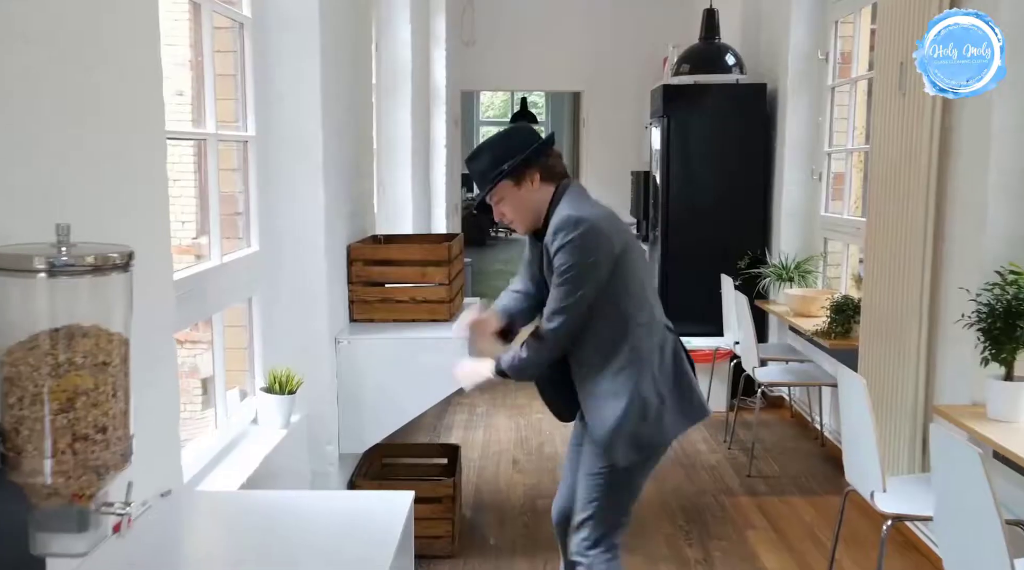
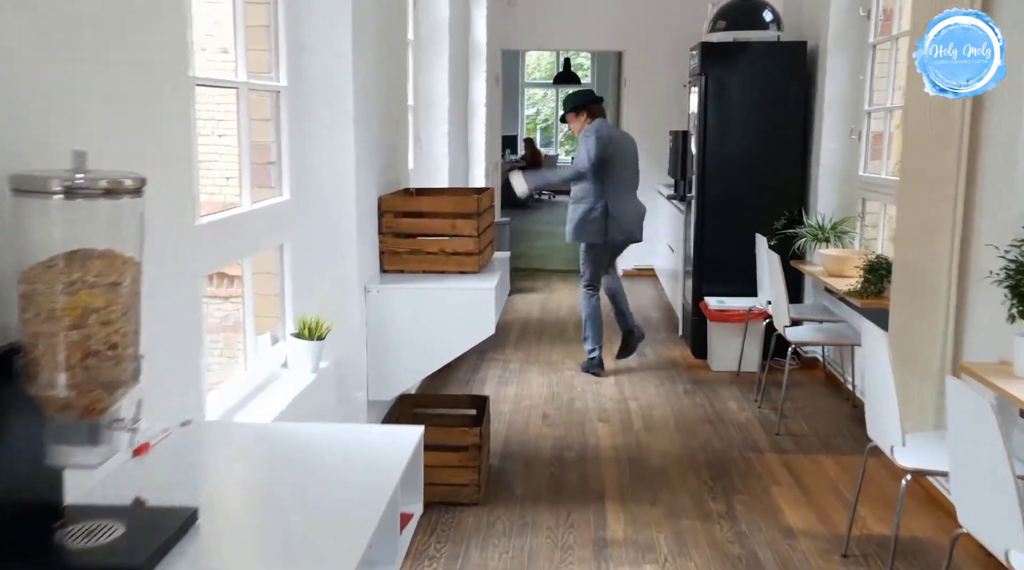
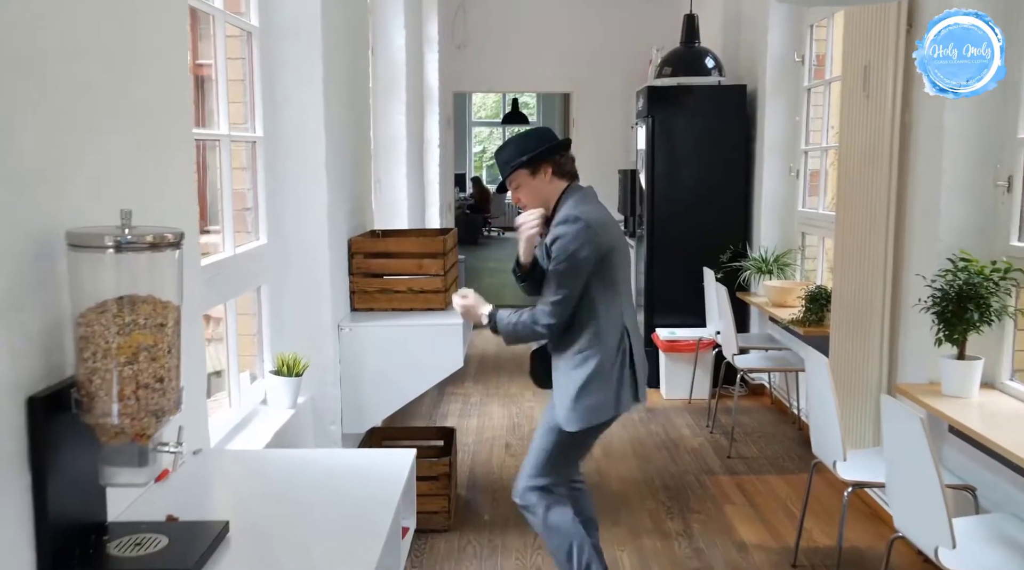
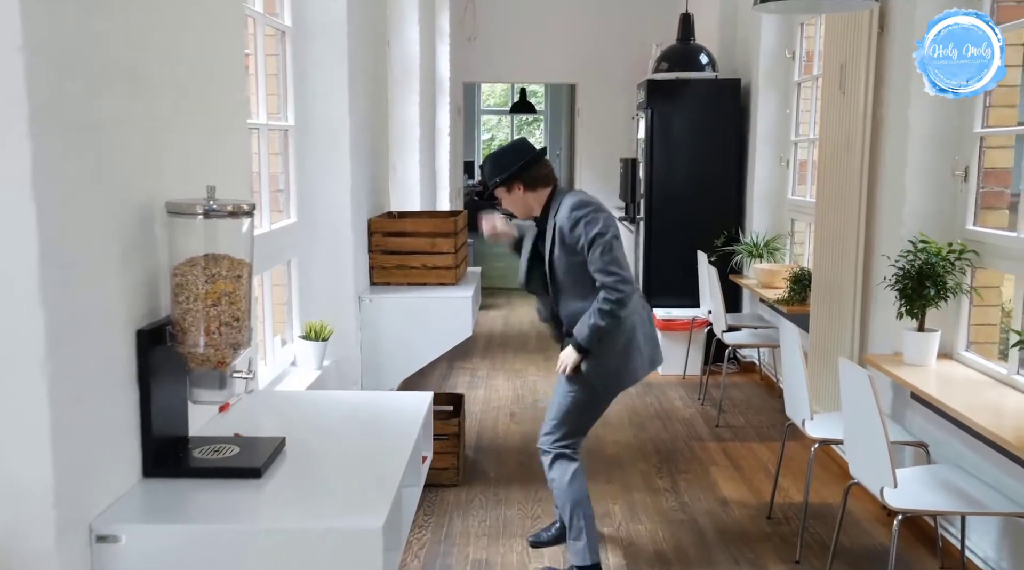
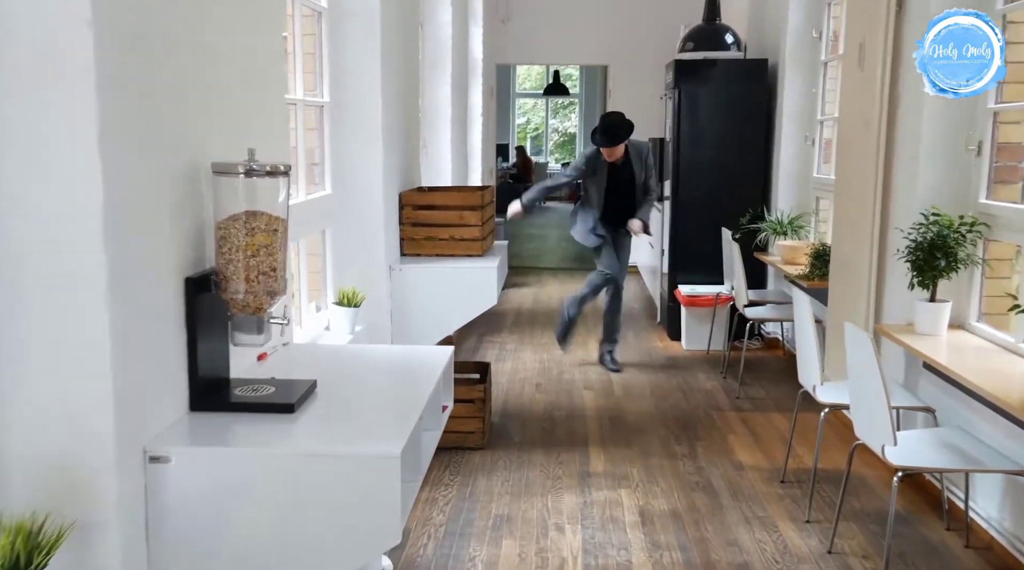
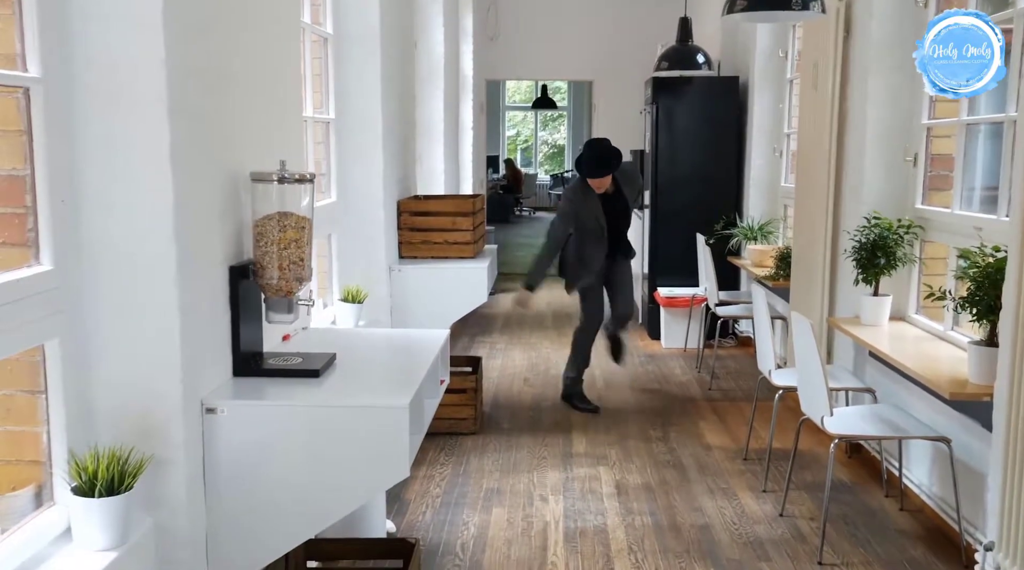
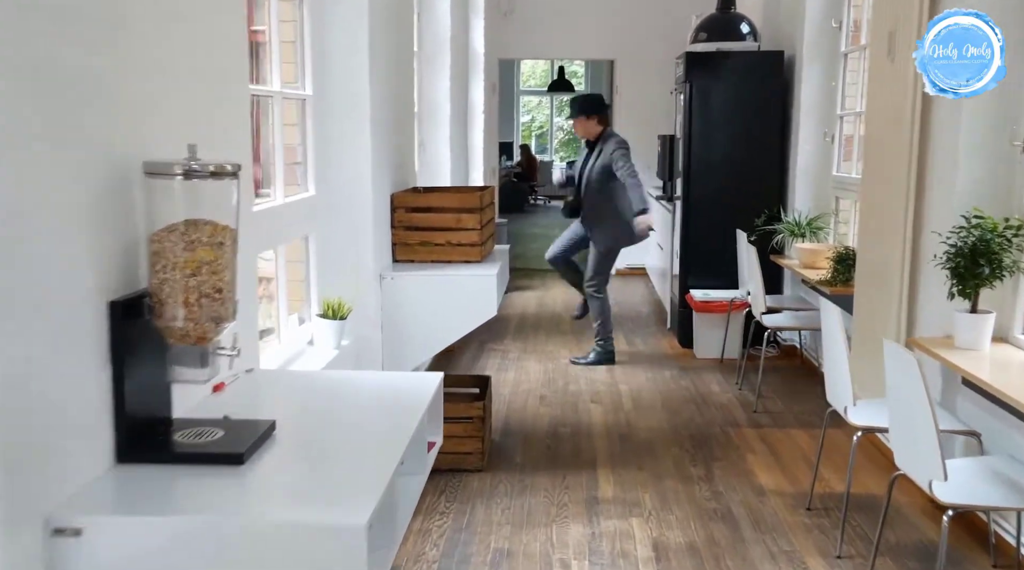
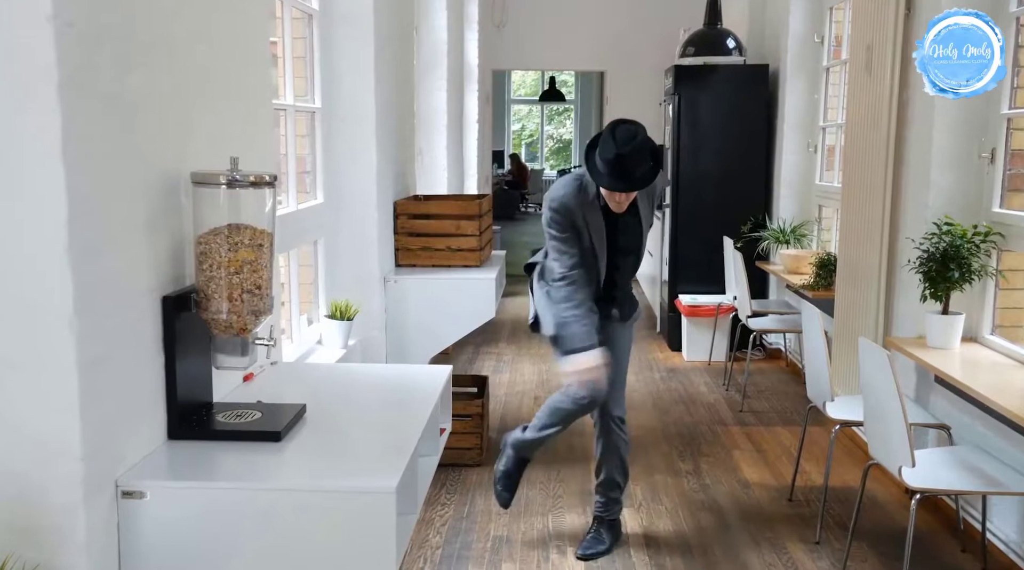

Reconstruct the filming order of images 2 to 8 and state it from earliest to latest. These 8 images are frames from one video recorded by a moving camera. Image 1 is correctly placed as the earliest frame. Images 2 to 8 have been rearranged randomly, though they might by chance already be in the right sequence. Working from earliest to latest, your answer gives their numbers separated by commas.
3, 4, 8, 6, 5, 7, 2
